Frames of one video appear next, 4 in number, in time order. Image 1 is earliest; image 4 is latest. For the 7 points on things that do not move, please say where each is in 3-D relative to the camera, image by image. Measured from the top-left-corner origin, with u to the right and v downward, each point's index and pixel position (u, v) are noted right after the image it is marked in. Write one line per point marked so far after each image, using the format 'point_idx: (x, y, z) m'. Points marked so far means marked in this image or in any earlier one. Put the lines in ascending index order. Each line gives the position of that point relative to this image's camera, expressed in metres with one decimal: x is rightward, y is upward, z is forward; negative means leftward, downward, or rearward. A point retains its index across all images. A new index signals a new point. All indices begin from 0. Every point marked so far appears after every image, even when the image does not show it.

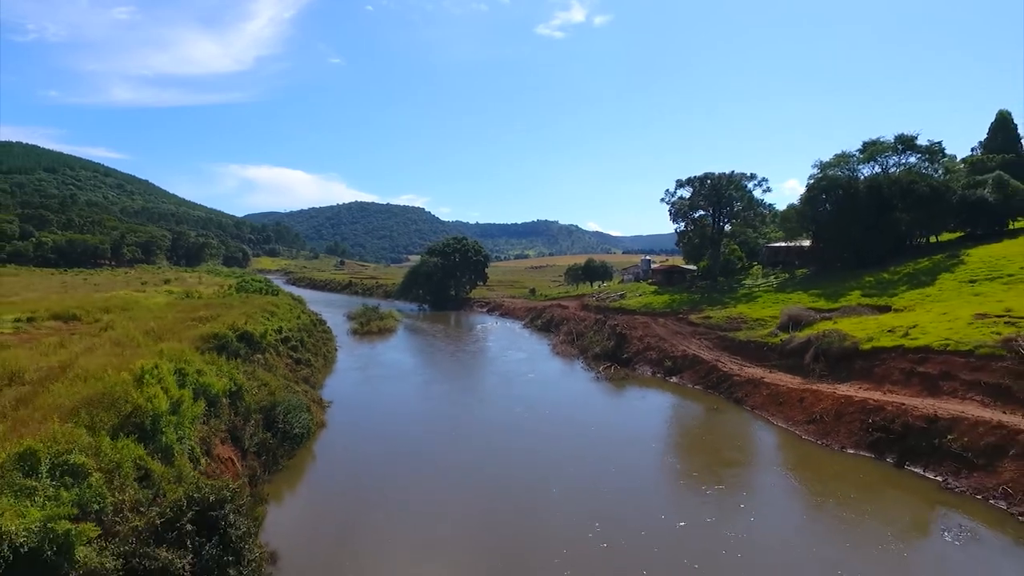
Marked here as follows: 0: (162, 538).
0: (-6.0, -4.2, +10.3) m
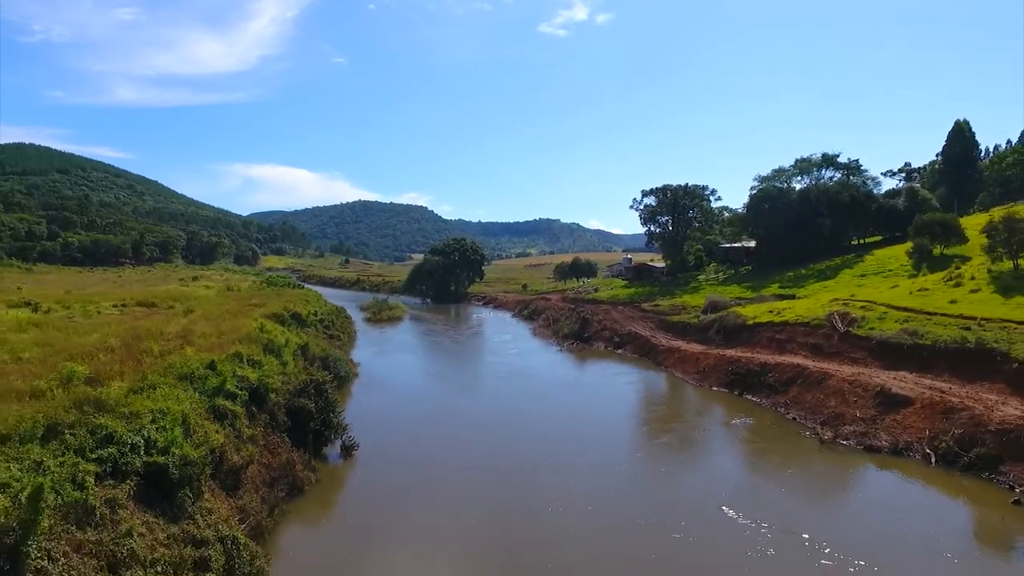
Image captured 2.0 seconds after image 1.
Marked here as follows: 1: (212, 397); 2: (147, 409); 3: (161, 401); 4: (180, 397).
0: (-7.4, -3.7, +20.9) m
1: (-8.5, -3.0, +16.7) m
2: (-8.3, -2.8, +13.5) m
3: (-8.5, -2.8, +14.4) m
4: (-8.5, -2.8, +15.3) m
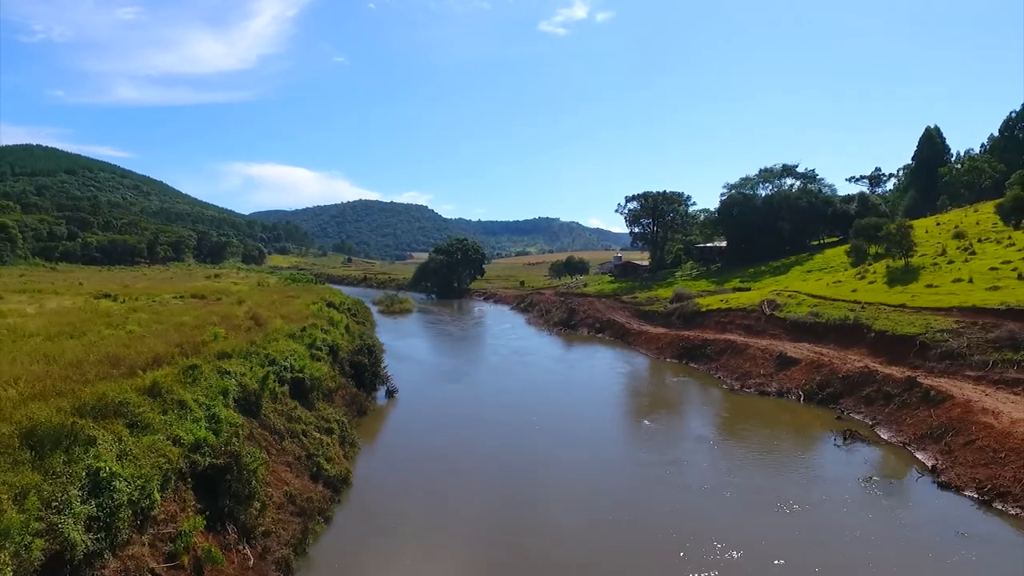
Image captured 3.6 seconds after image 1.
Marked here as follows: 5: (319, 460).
0: (-7.7, -3.3, +29.5) m
1: (-8.7, -2.5, +25.3) m
2: (-8.6, -2.4, +22.1) m
3: (-8.8, -2.3, +23.0) m
4: (-8.8, -2.4, +23.9) m
5: (-5.8, -5.1, +17.8) m
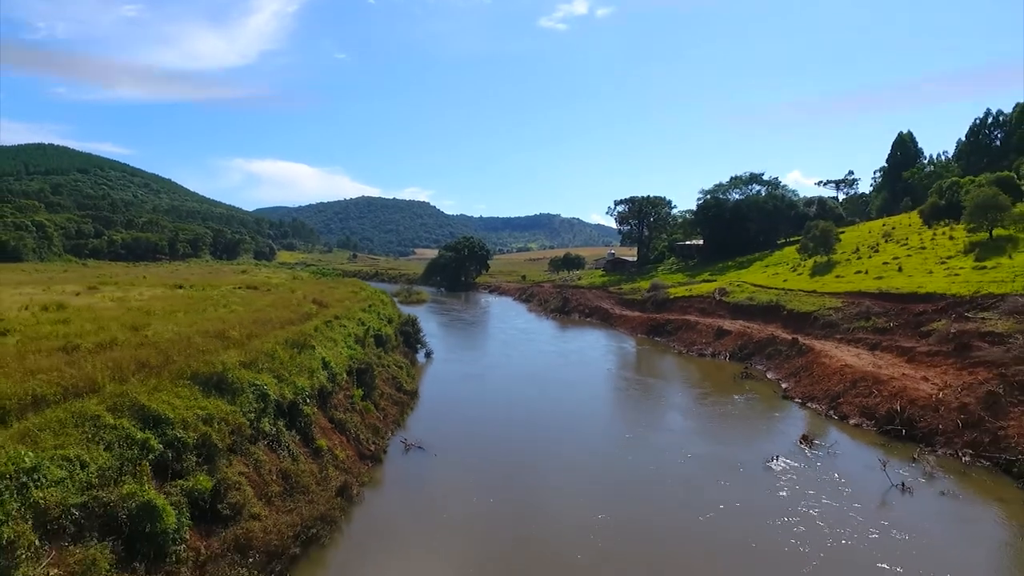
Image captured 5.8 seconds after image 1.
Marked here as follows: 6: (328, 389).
0: (-7.4, -2.6, +40.3) m
1: (-8.4, -1.9, +36.2) m
2: (-8.3, -1.7, +32.9) m
3: (-8.5, -1.6, +33.9) m
4: (-8.5, -1.7, +34.7) m
5: (-5.5, -4.5, +28.7) m
6: (-6.2, -3.4, +19.7) m
